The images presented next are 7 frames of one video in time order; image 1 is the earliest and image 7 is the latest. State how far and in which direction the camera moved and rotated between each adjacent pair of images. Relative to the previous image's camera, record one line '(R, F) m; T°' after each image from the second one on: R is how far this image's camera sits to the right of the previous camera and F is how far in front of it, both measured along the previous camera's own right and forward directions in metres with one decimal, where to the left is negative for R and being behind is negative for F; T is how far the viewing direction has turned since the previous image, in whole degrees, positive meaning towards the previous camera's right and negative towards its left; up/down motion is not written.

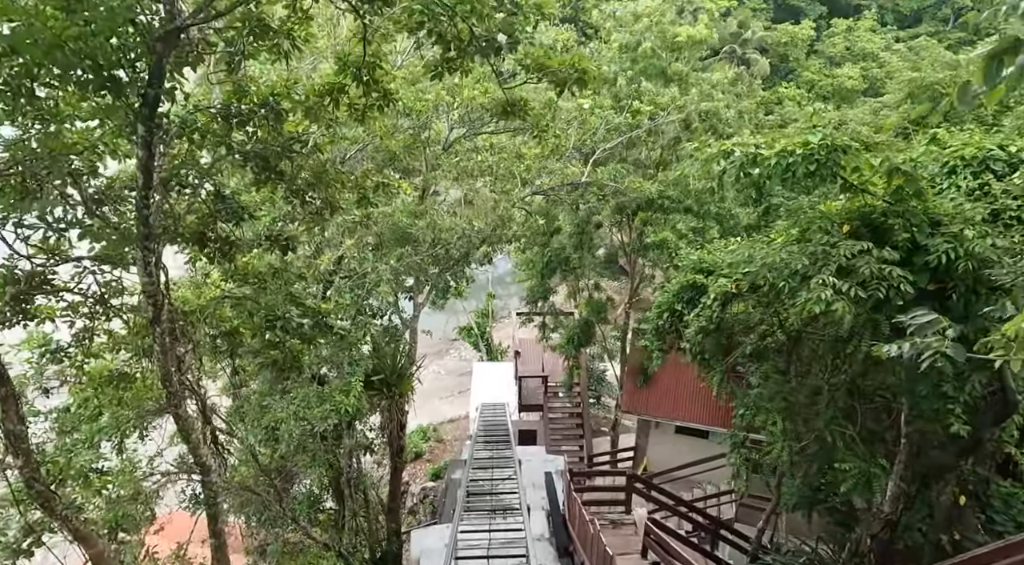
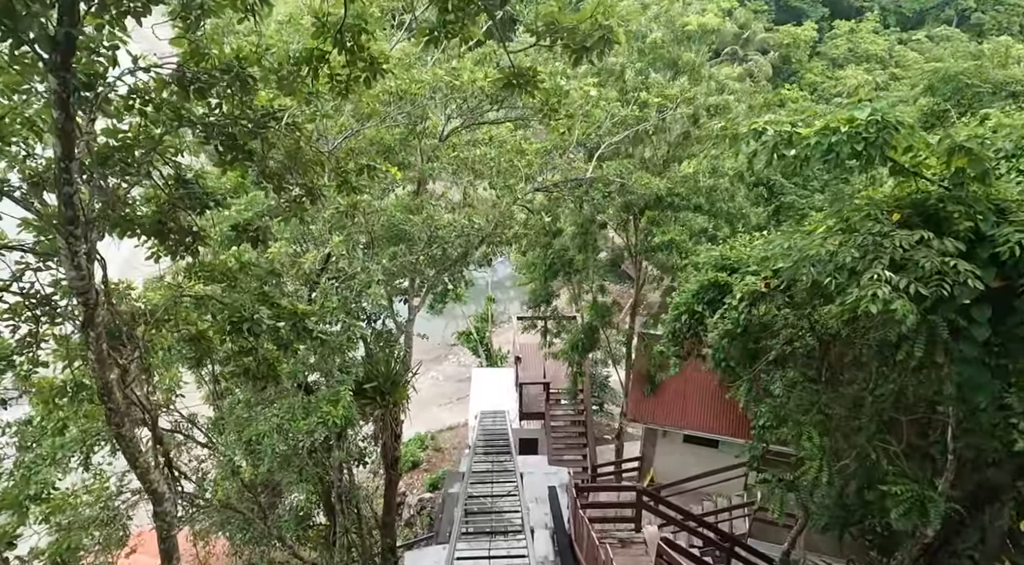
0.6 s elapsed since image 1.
(0.0, +0.6) m; 0°
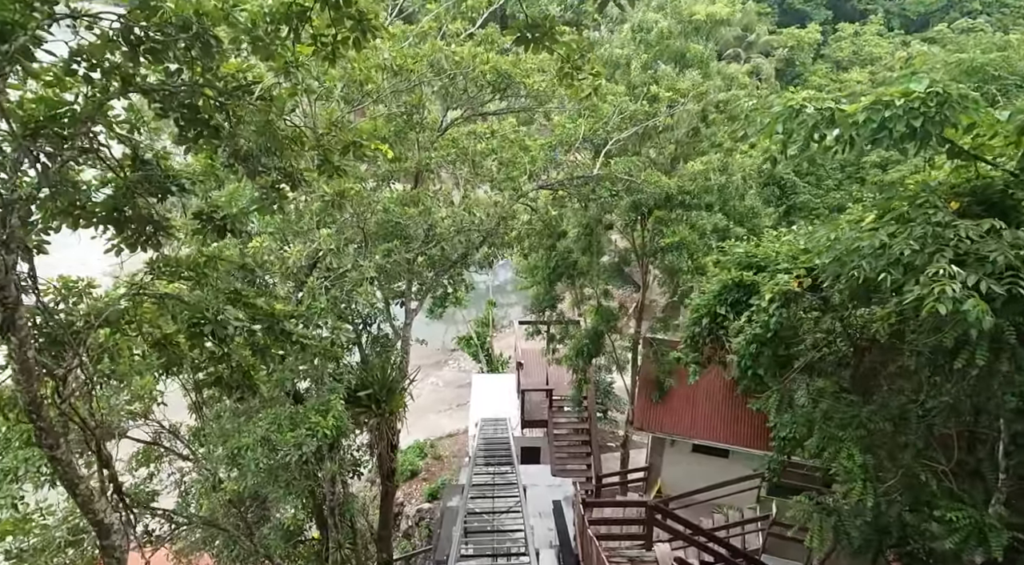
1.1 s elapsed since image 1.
(0.0, +0.5) m; 0°
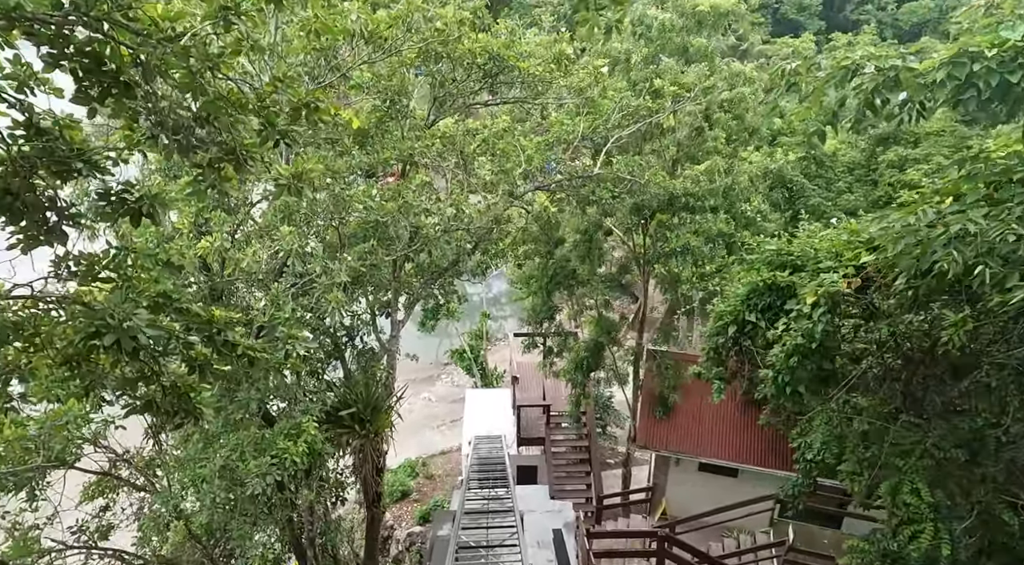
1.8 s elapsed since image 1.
(0.0, +0.7) m; 0°
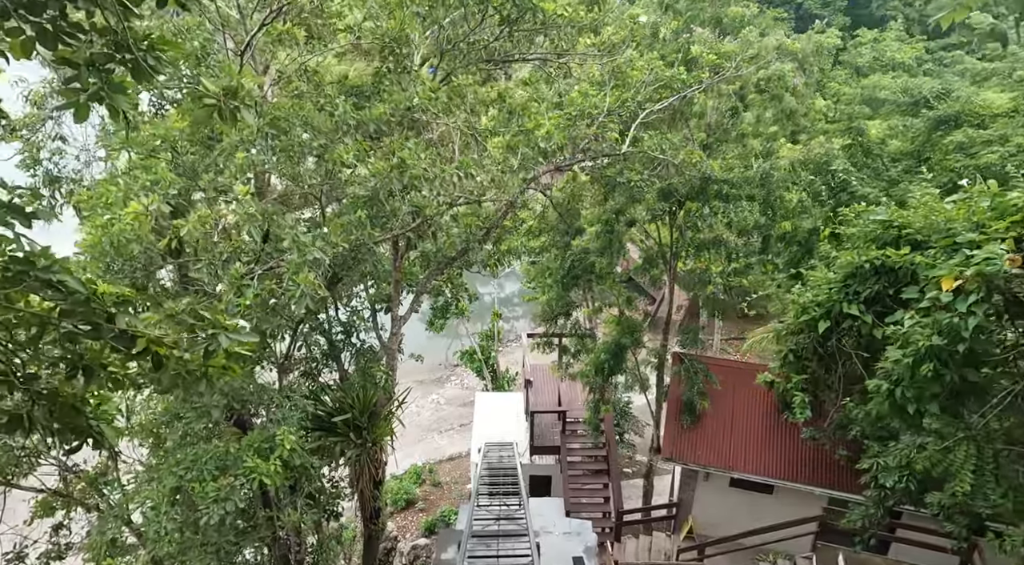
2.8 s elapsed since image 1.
(0.0, +1.0) m; -1°
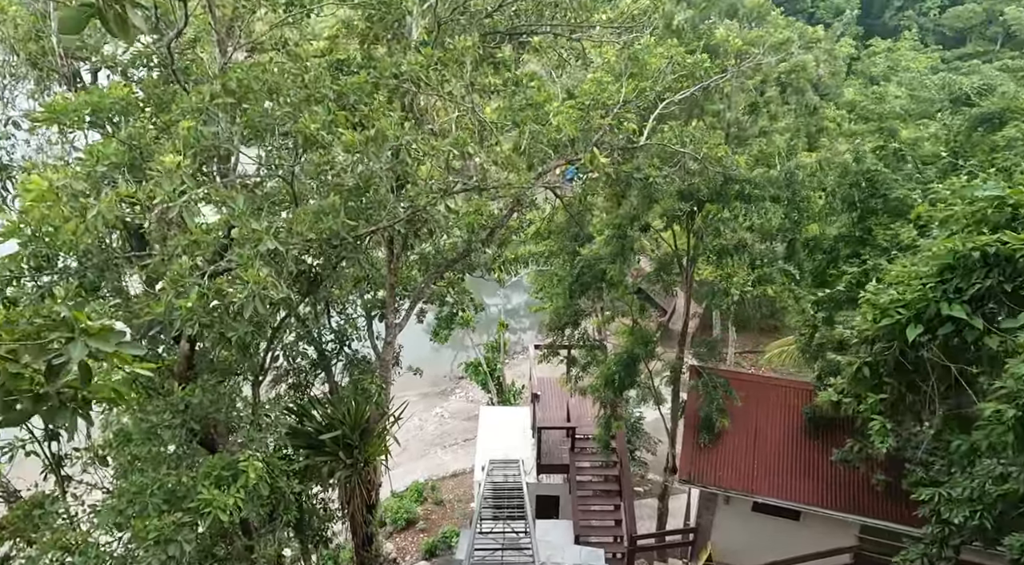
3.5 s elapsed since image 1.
(0.0, +0.7) m; -1°
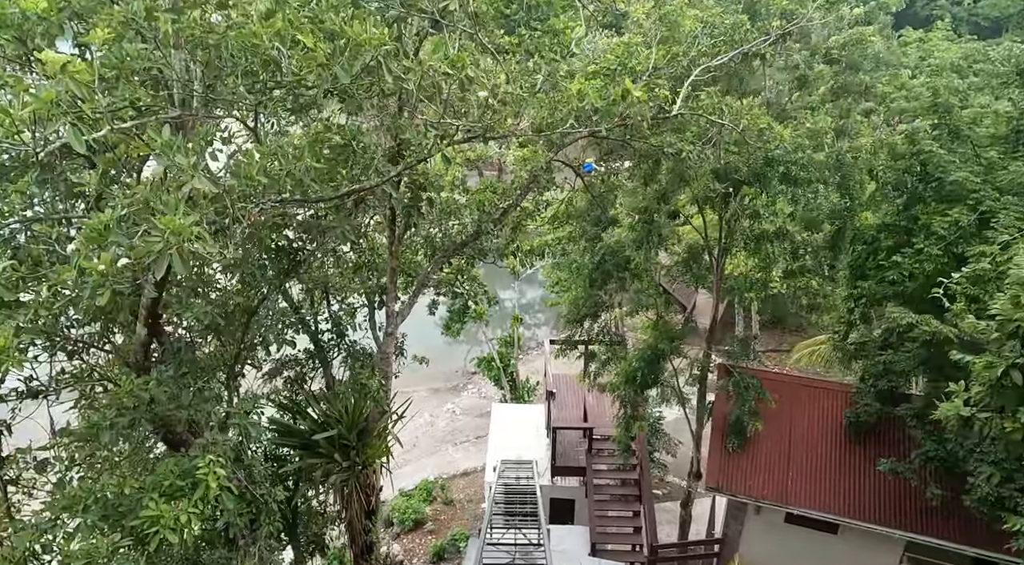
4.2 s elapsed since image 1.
(0.0, +0.8) m; -1°
